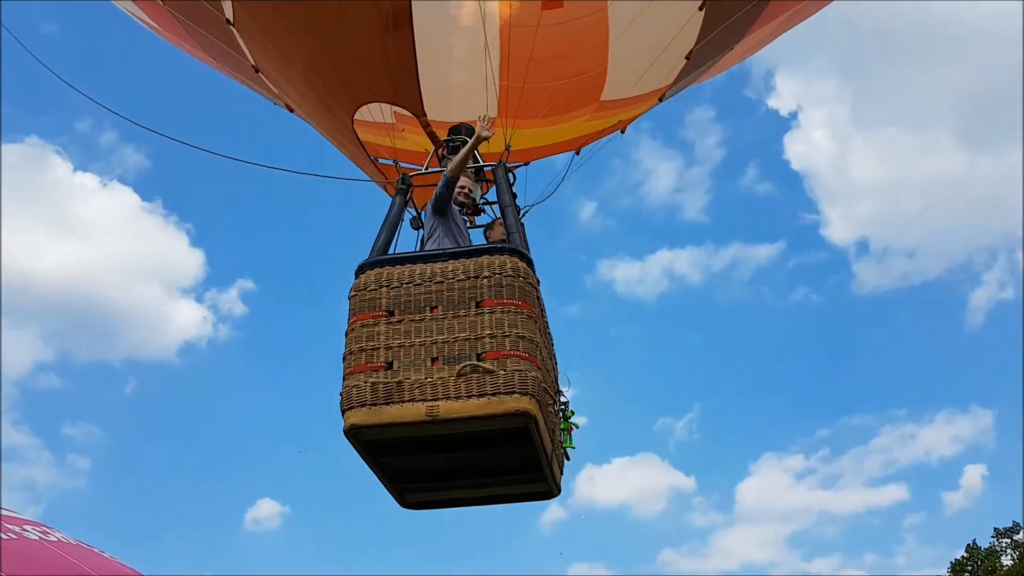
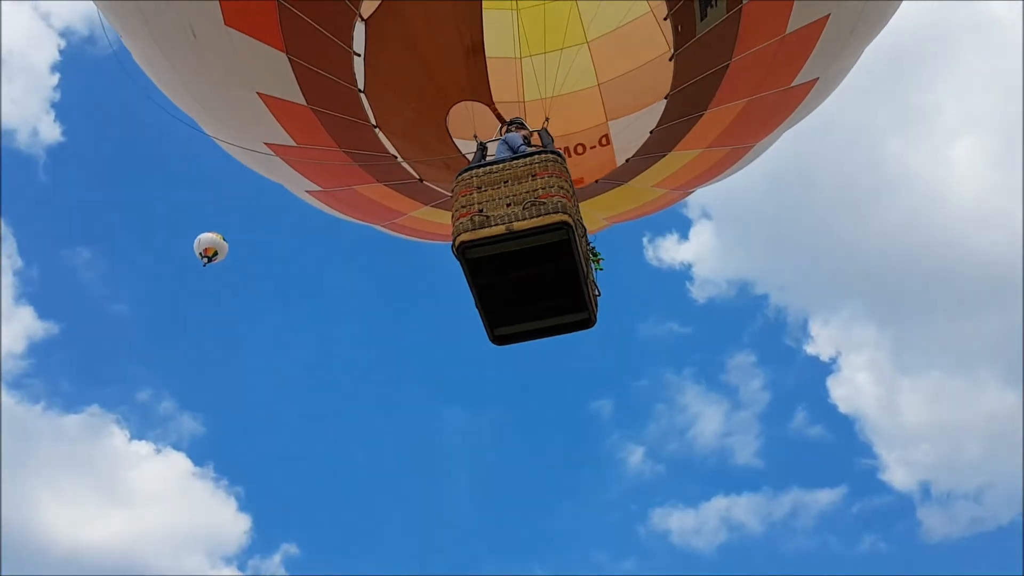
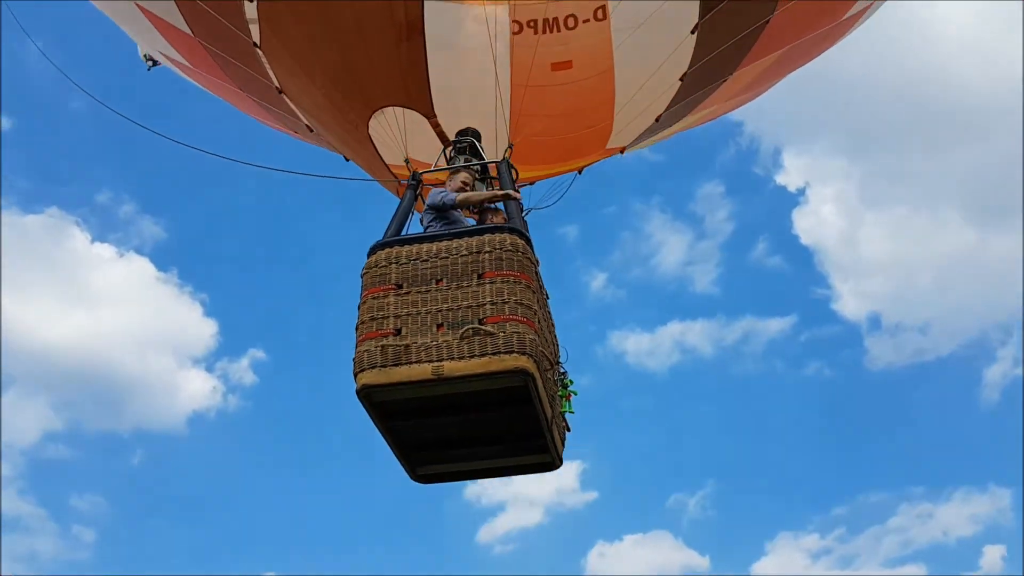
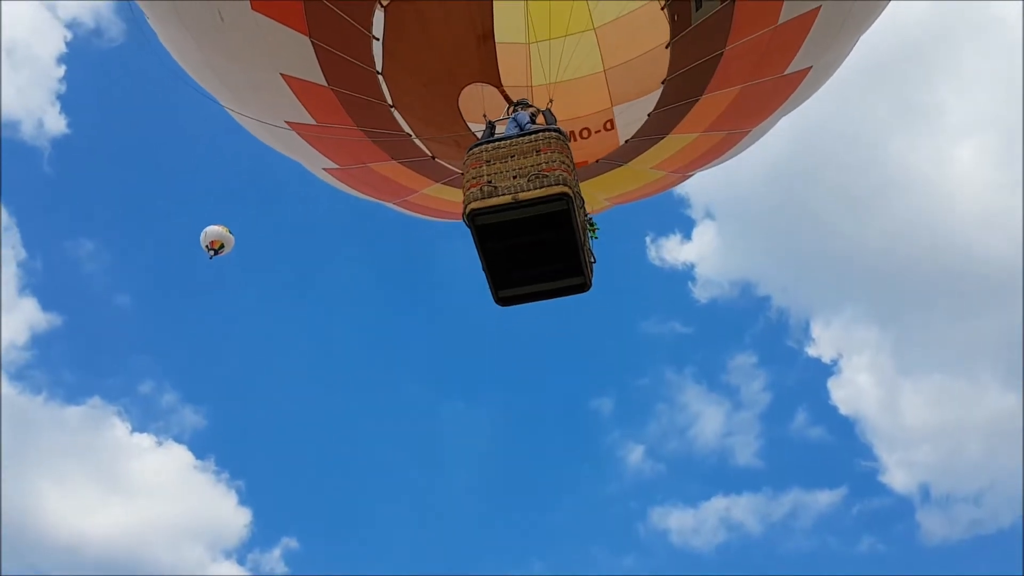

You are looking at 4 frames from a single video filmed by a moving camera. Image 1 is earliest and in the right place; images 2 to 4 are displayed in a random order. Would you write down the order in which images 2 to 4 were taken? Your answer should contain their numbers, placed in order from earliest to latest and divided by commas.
3, 2, 4
